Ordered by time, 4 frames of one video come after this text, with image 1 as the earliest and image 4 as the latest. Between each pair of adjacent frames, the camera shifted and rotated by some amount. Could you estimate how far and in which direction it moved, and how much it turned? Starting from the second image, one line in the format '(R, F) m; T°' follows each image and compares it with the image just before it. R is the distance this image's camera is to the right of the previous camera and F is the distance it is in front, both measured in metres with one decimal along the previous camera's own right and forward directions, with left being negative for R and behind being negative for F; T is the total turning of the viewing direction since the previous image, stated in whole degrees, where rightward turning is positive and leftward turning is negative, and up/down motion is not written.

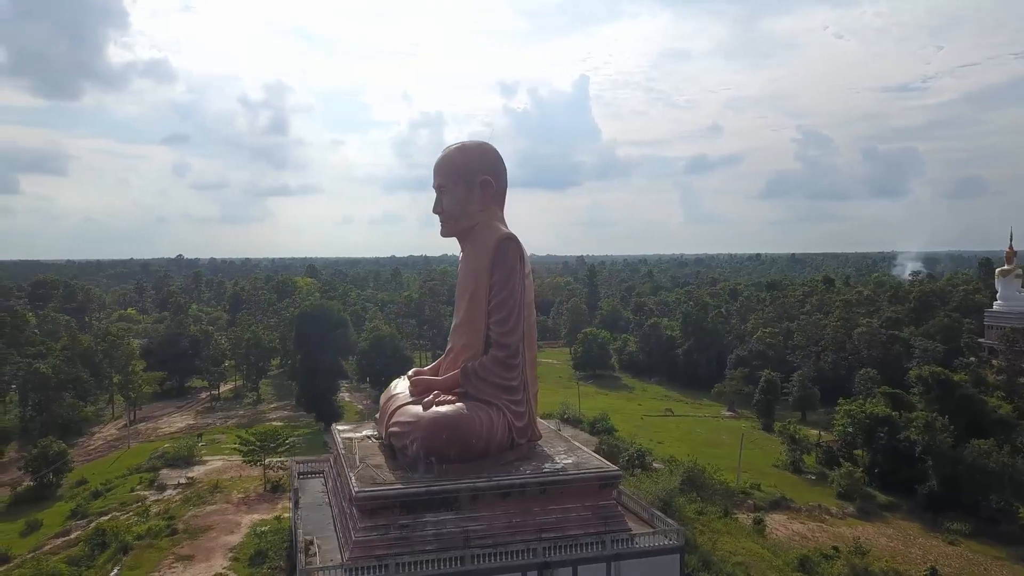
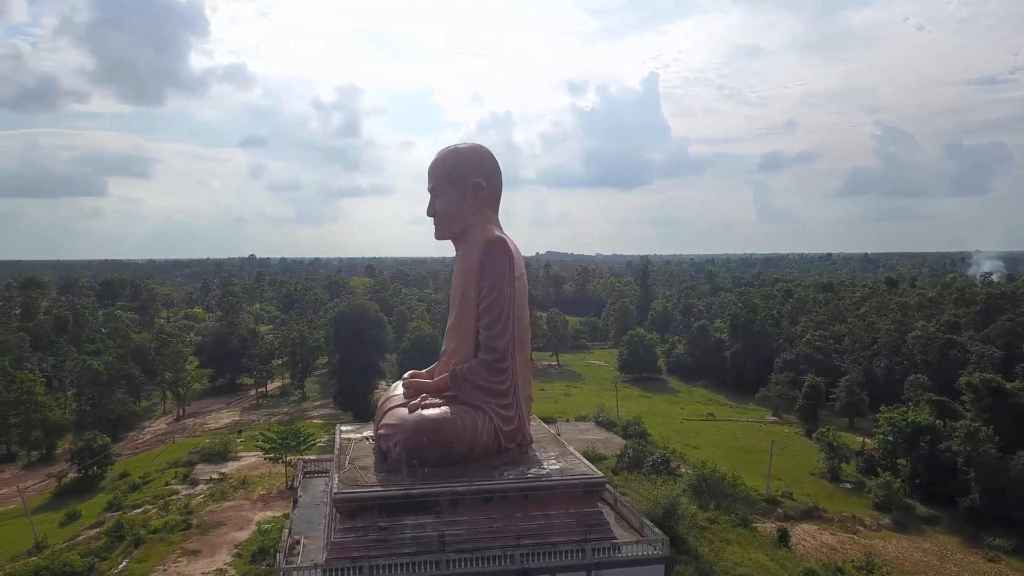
(+1.1, +0.1) m; -5°
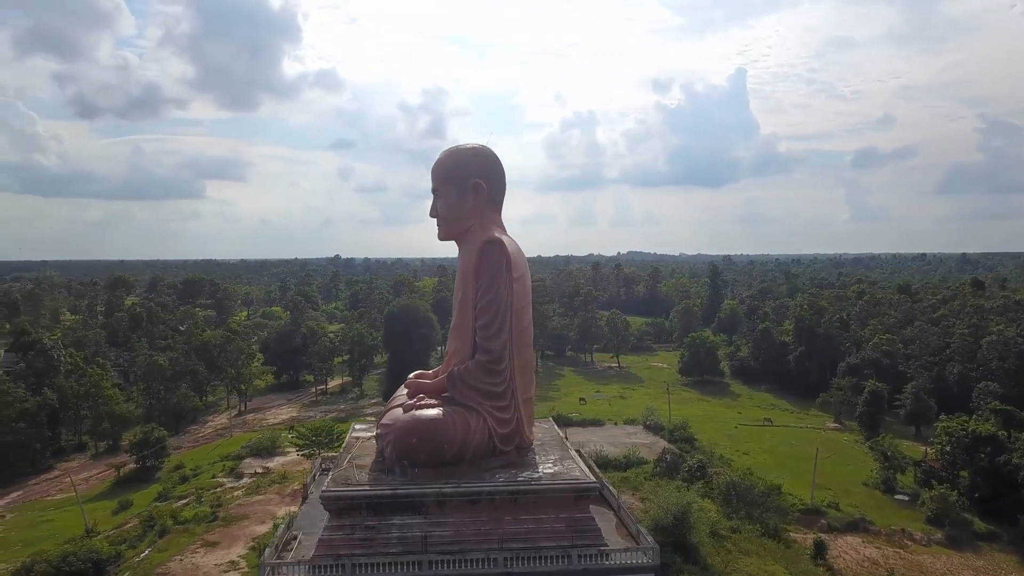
(+1.2, +0.1) m; -6°
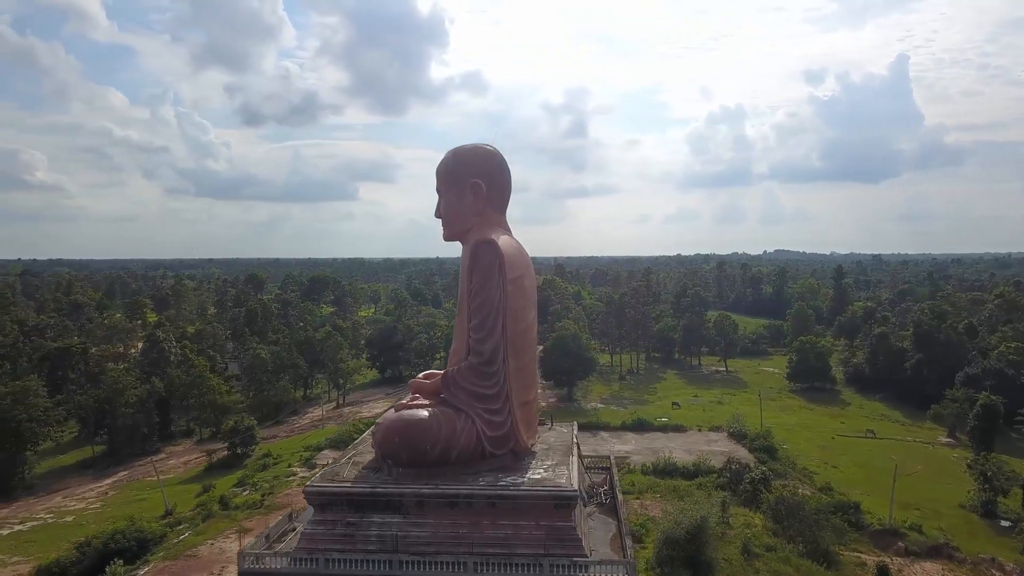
(+2.0, +0.4) m; -10°
